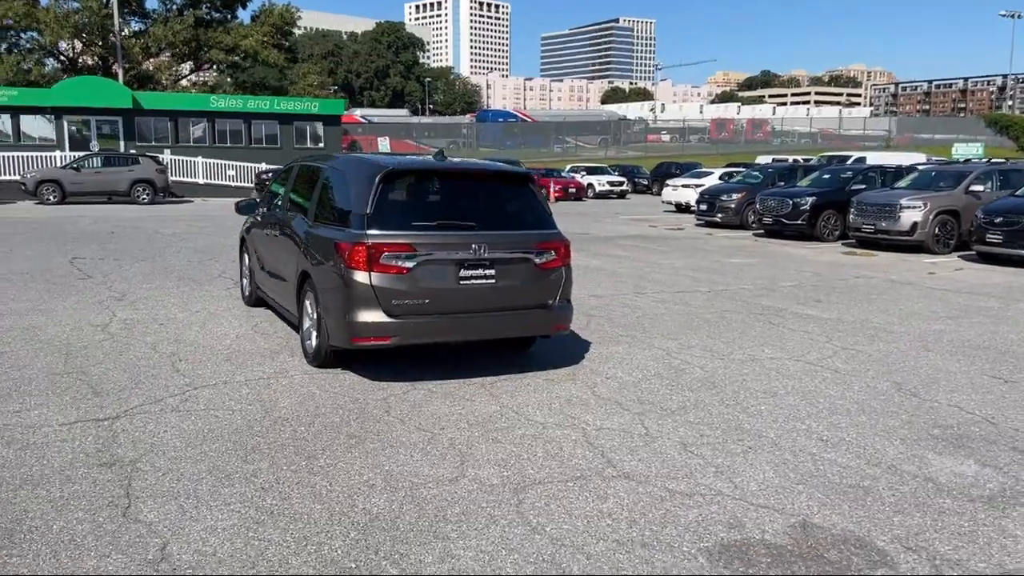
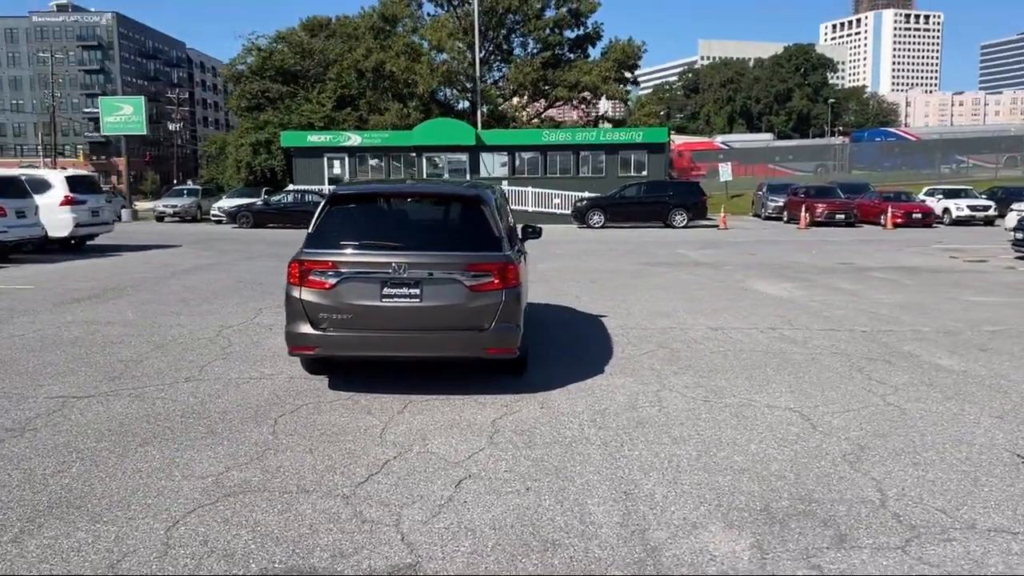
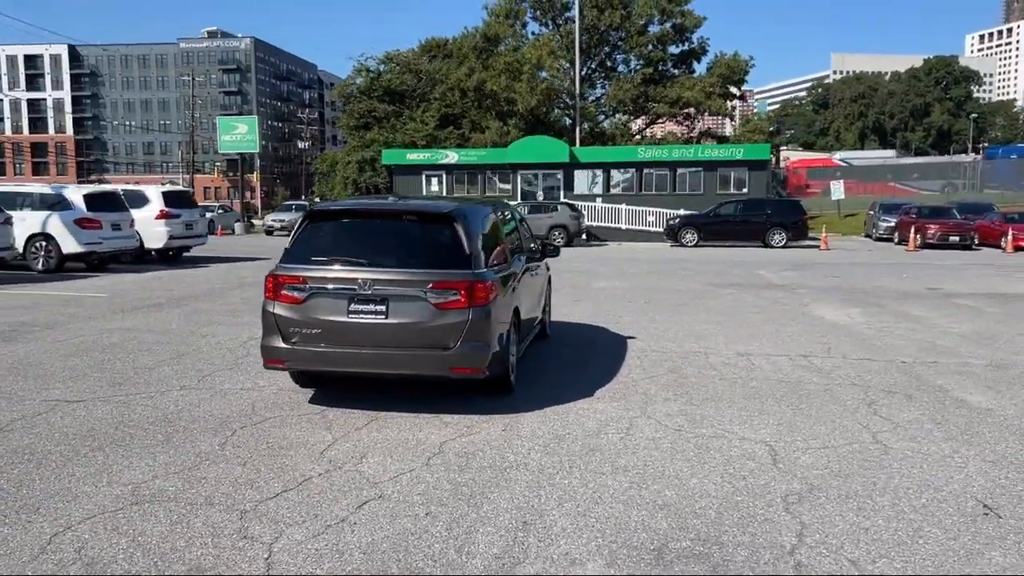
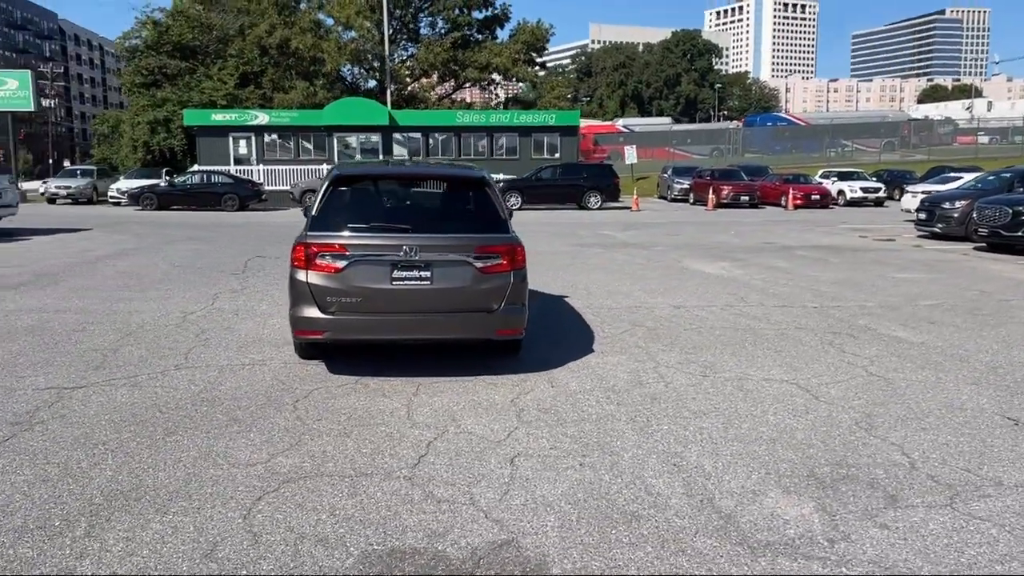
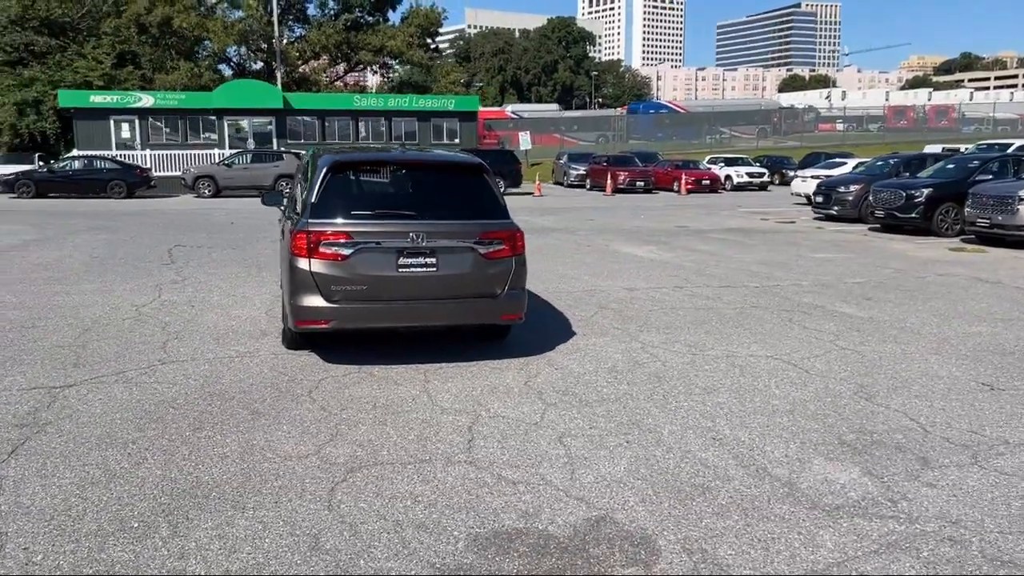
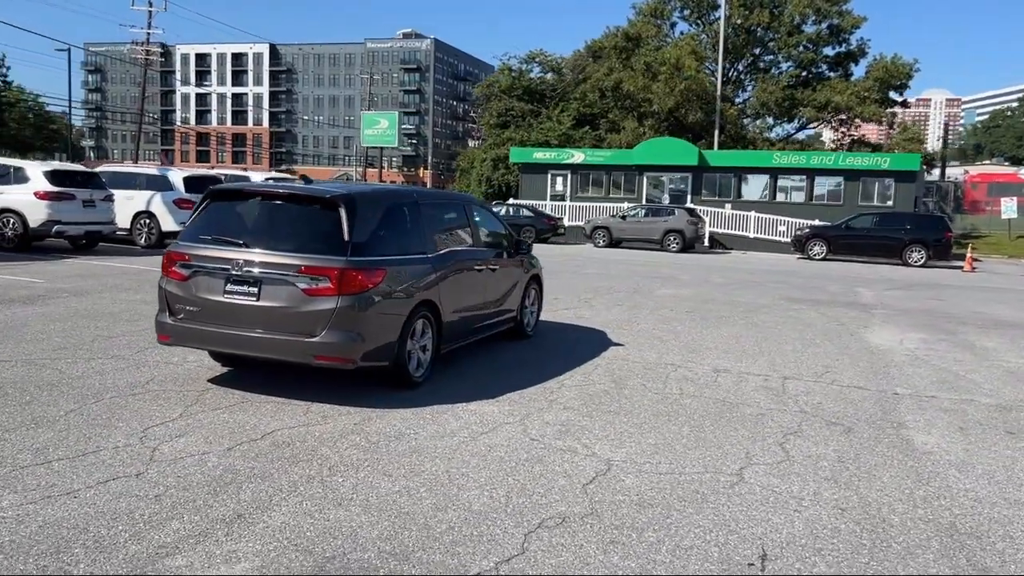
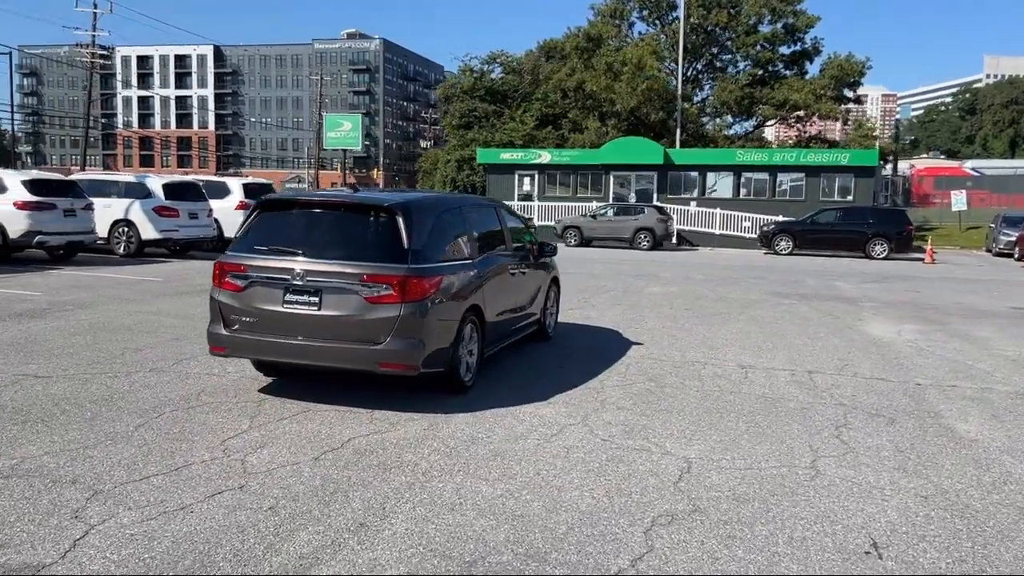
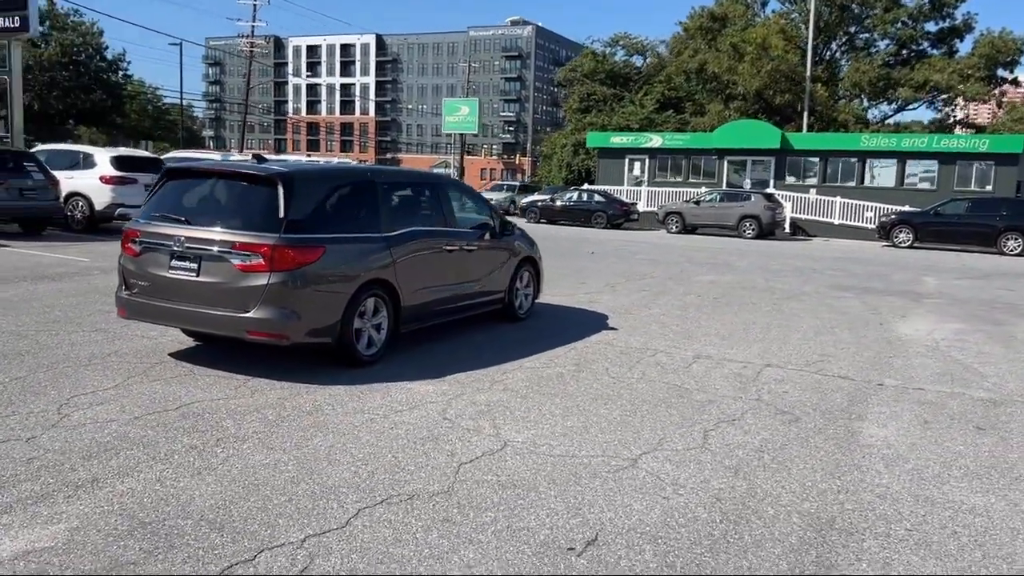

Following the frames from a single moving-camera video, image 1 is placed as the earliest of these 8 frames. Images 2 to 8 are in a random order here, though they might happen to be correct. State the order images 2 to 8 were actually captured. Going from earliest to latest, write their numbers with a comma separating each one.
5, 4, 2, 3, 7, 6, 8
